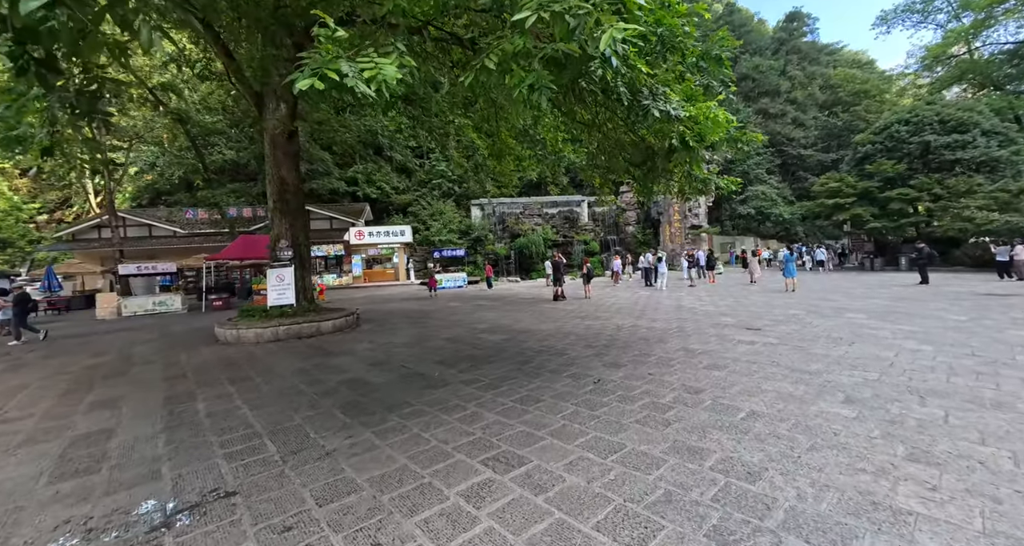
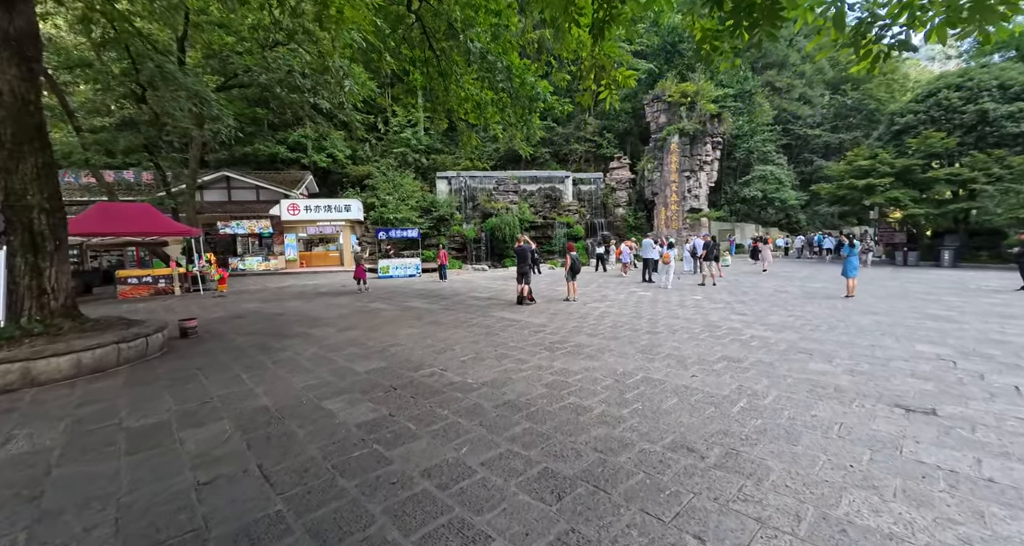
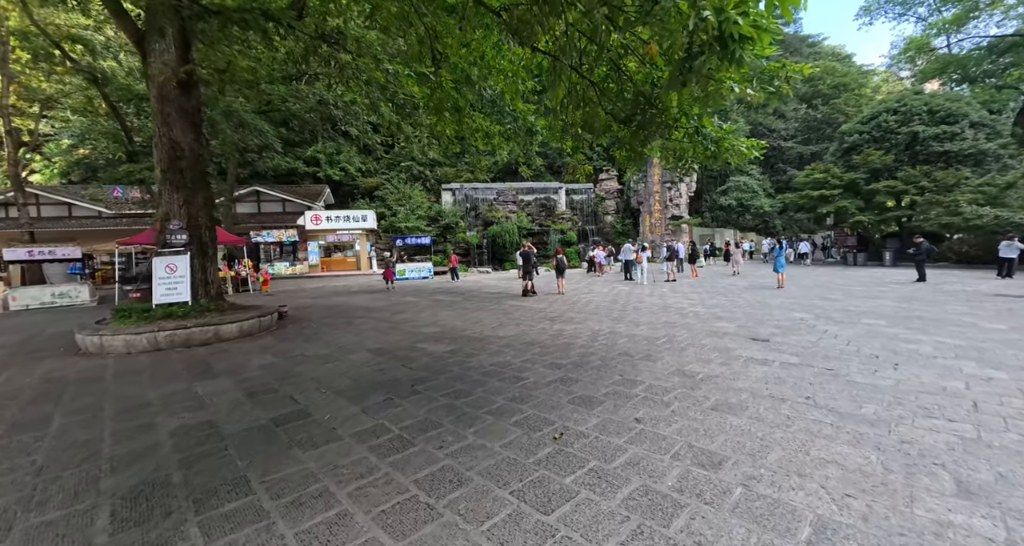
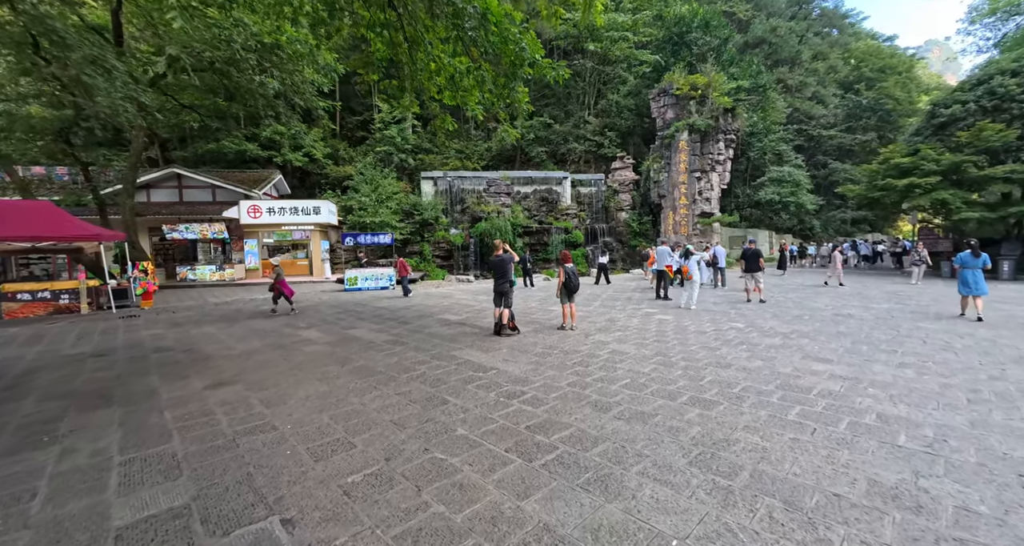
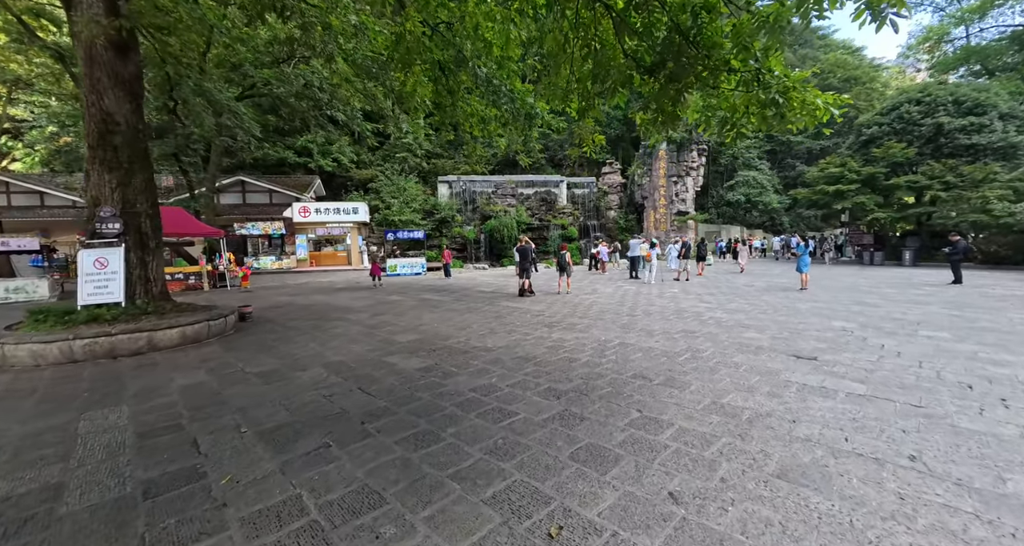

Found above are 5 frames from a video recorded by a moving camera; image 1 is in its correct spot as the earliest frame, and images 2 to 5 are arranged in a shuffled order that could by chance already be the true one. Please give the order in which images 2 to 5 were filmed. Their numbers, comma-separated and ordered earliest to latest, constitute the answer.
3, 5, 2, 4
